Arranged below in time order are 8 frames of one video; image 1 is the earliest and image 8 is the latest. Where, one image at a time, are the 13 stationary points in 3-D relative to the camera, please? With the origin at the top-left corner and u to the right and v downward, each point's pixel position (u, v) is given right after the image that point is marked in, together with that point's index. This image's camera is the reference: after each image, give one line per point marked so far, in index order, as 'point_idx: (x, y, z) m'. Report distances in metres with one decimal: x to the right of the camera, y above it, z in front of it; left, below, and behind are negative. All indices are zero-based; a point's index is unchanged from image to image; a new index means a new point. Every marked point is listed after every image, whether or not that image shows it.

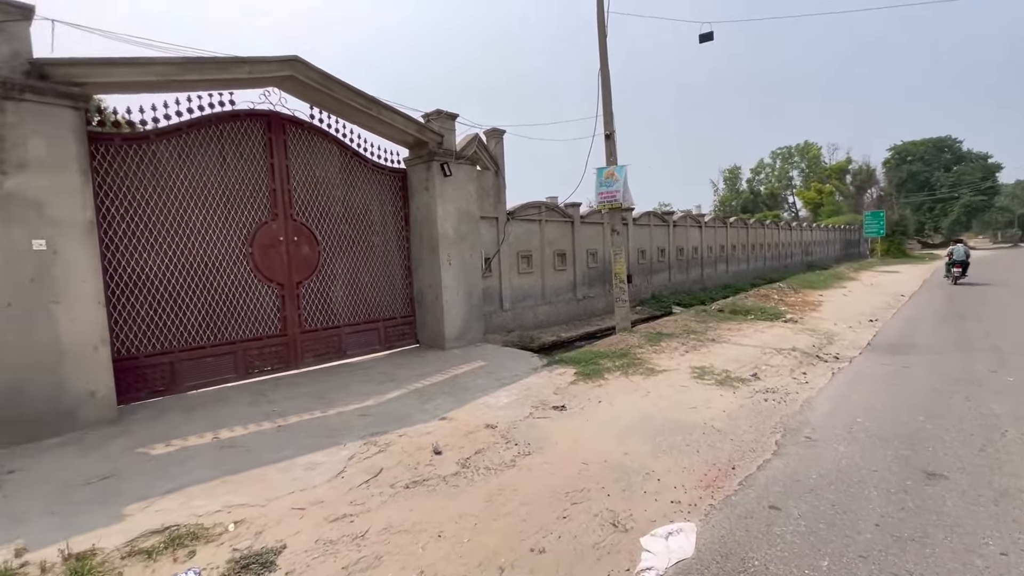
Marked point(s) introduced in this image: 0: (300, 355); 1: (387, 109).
0: (-2.8, -0.9, +6.3) m
1: (-1.7, +2.5, +6.6) m
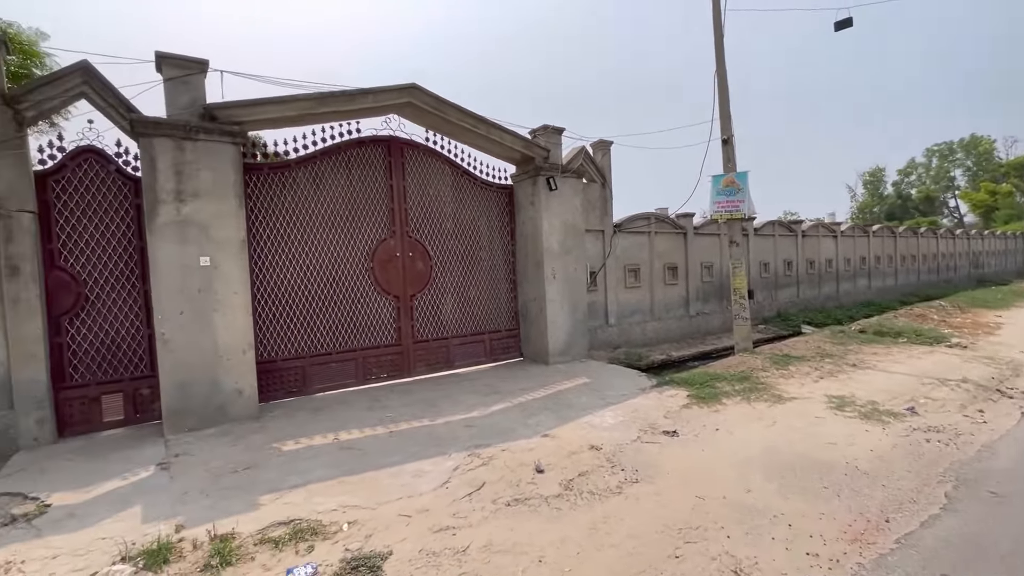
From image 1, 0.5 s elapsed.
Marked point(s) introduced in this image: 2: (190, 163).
0: (-1.4, -1.1, +6.7) m
1: (-0.2, +2.3, +6.7) m
2: (-3.1, +1.2, +4.7) m
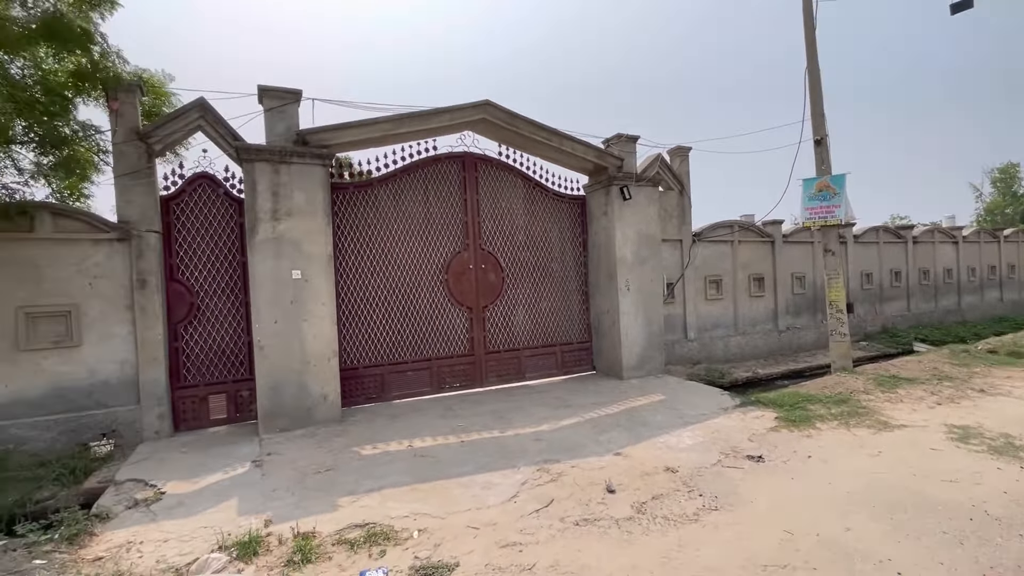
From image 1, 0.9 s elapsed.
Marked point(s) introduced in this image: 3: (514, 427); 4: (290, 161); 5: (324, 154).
0: (-0.4, -1.2, +6.7) m
1: (+0.8, +2.1, +6.7) m
2: (-2.4, +1.1, +5.1) m
3: (0.0, -1.5, +5.1) m
4: (-2.4, +1.4, +5.1) m
5: (-2.1, +1.5, +5.3) m
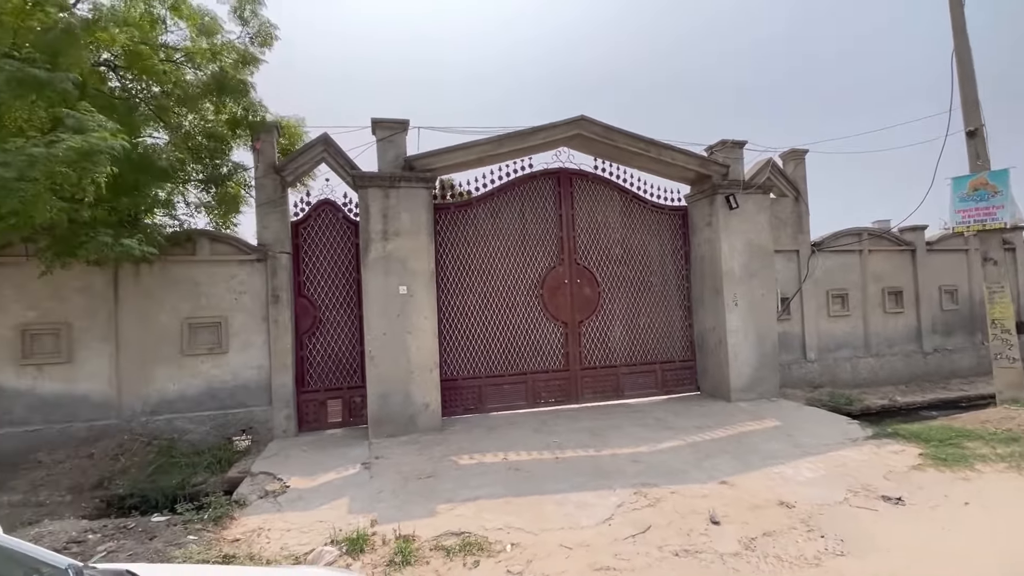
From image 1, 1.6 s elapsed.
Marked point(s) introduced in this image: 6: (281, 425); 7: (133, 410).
0: (+1.0, -1.4, +6.7) m
1: (+2.1, +1.9, +6.5) m
2: (-1.4, +0.9, +5.5) m
3: (+1.0, -1.6, +5.0) m
4: (-1.3, +1.2, +5.5) m
5: (-1.0, +1.3, +5.6) m
6: (-2.7, -1.6, +5.5) m
7: (-4.1, -1.3, +5.2) m
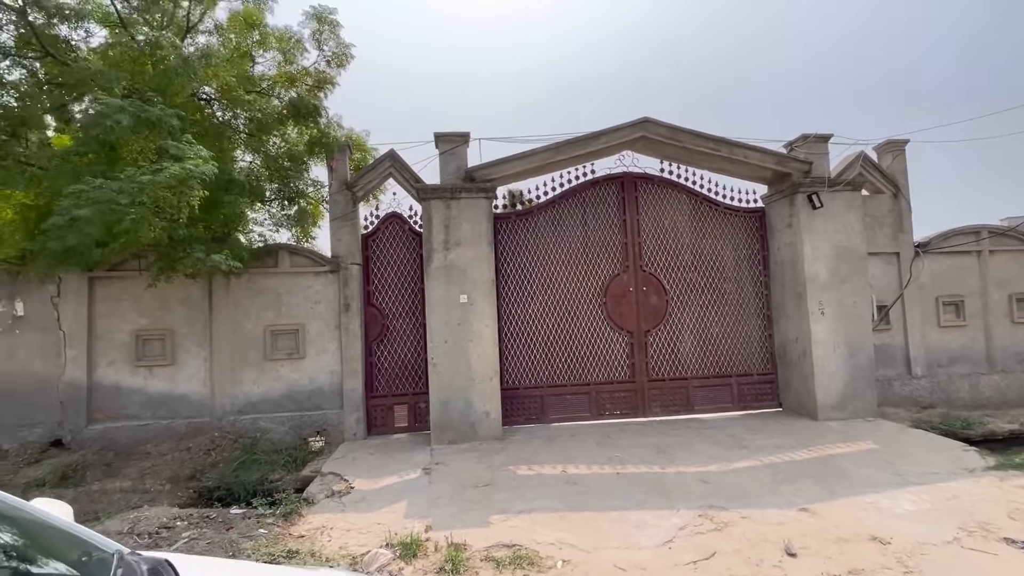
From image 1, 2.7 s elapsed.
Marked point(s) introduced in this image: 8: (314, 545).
0: (+1.8, -1.5, +6.4) m
1: (+2.9, +1.8, +6.1) m
2: (-0.7, +0.8, +5.6) m
3: (+1.6, -1.7, +4.7) m
4: (-0.6, +1.1, +5.6) m
5: (-0.3, +1.2, +5.7) m
6: (-1.9, -1.7, +5.8) m
7: (-3.4, -1.4, +5.6) m
8: (-1.4, -1.8, +3.3) m
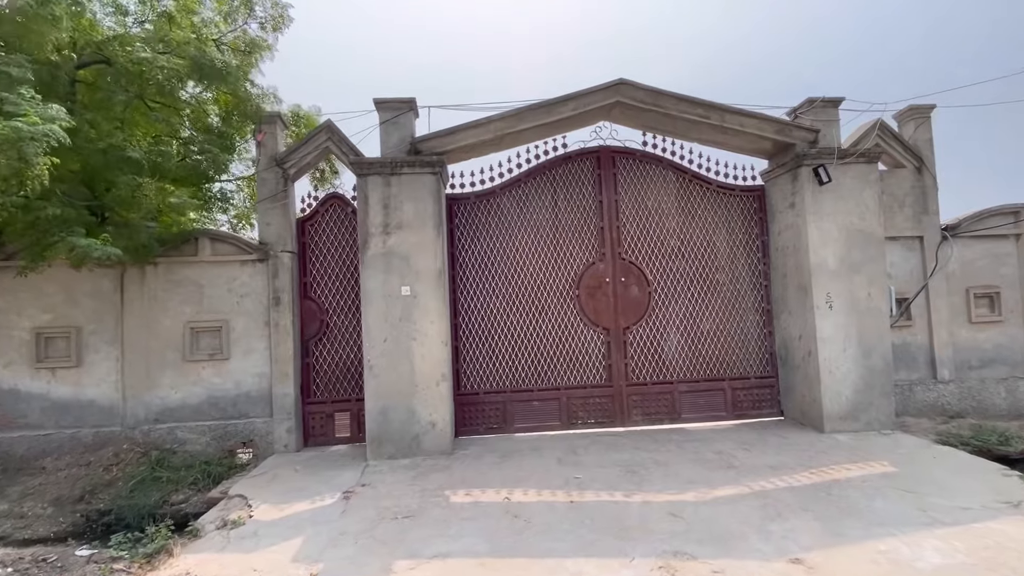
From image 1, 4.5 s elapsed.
0: (+1.3, -1.4, +5.5) m
1: (+2.4, +1.9, +5.2) m
2: (-1.2, +0.9, +4.9) m
3: (+1.1, -1.6, +3.9) m
4: (-1.1, +1.2, +4.9) m
5: (-0.8, +1.3, +4.9) m
6: (-2.4, -1.6, +5.1) m
7: (-3.9, -1.3, +5.0) m
8: (-1.9, -1.7, +2.6) m
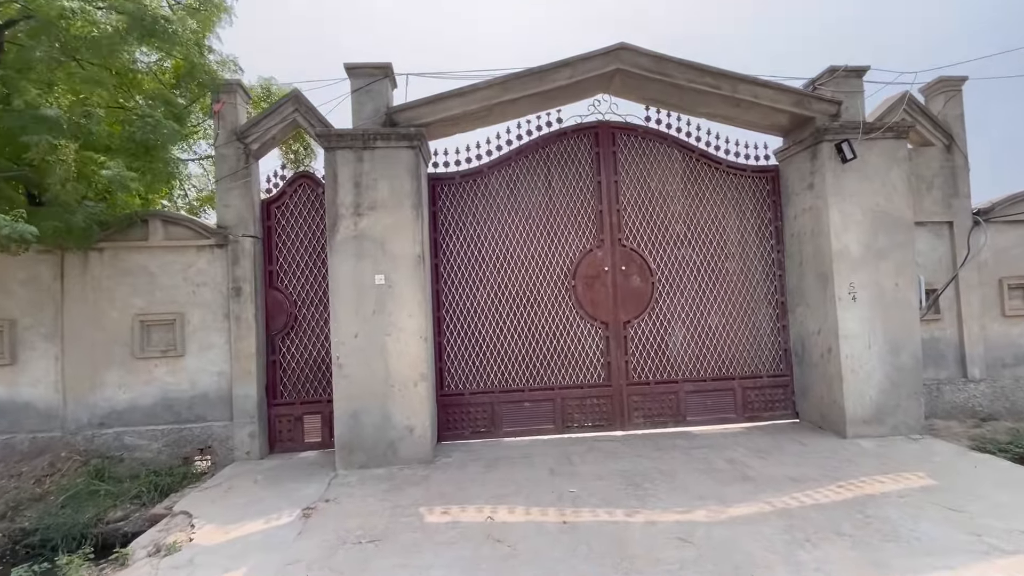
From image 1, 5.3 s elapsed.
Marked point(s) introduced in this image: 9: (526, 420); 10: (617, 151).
0: (+1.2, -1.3, +5.0) m
1: (+2.3, +2.0, +4.7) m
2: (-1.3, +1.0, +4.3) m
3: (+1.0, -1.5, +3.4) m
4: (-1.2, +1.3, +4.3) m
5: (-0.9, +1.4, +4.4) m
6: (-2.5, -1.5, +4.5) m
7: (-4.0, -1.2, +4.4) m
8: (-2.0, -1.6, +2.1) m
9: (+0.1, -1.4, +5.0) m
10: (+1.1, +1.5, +5.2) m
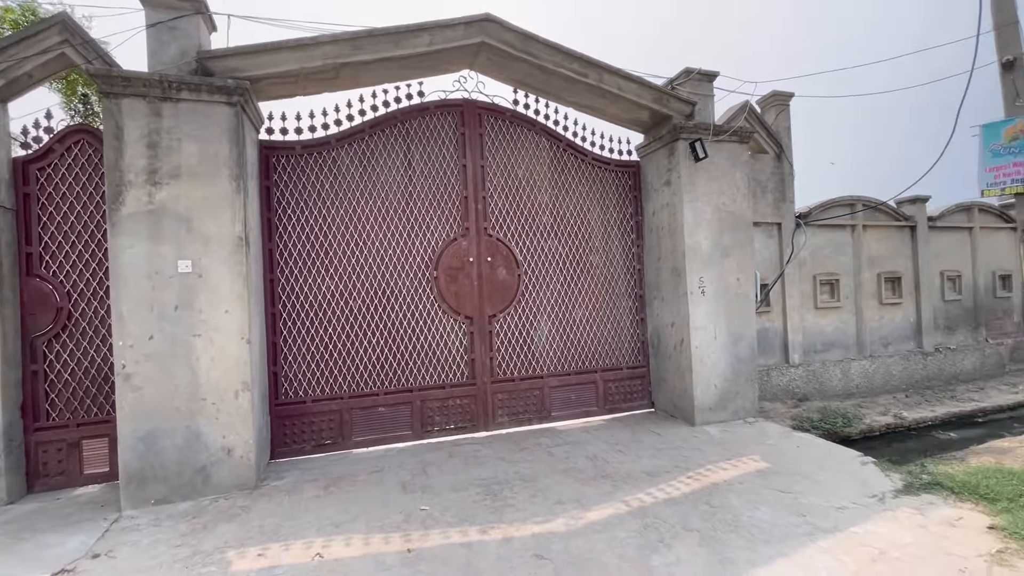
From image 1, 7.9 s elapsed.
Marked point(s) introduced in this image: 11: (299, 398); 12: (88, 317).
0: (-0.2, -1.2, +4.8) m
1: (+1.0, +2.1, +4.6) m
2: (-2.4, +1.1, +3.4) m
3: (0.0, -1.5, +3.1) m
4: (-2.4, +1.4, +3.4) m
5: (-2.1, +1.5, +3.5) m
6: (-3.7, -1.4, +3.4) m
7: (-5.1, -1.1, +2.9) m
8: (-2.6, -1.6, +1.1) m
9: (-1.2, -1.3, +4.4) m
10: (-0.3, +1.6, +4.8) m
11: (-1.9, -1.0, +4.2) m
12: (-3.3, -0.2, +3.7) m
